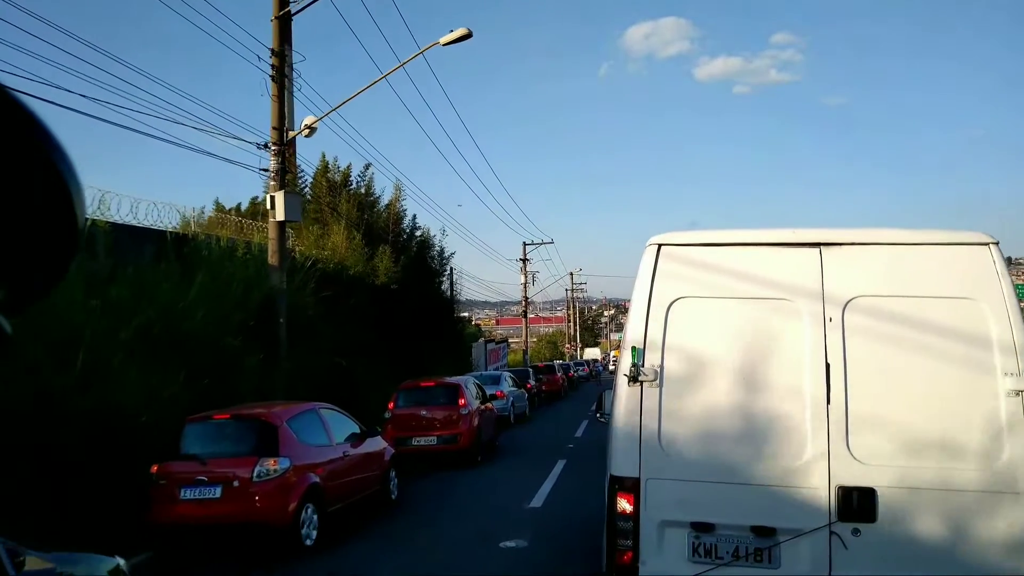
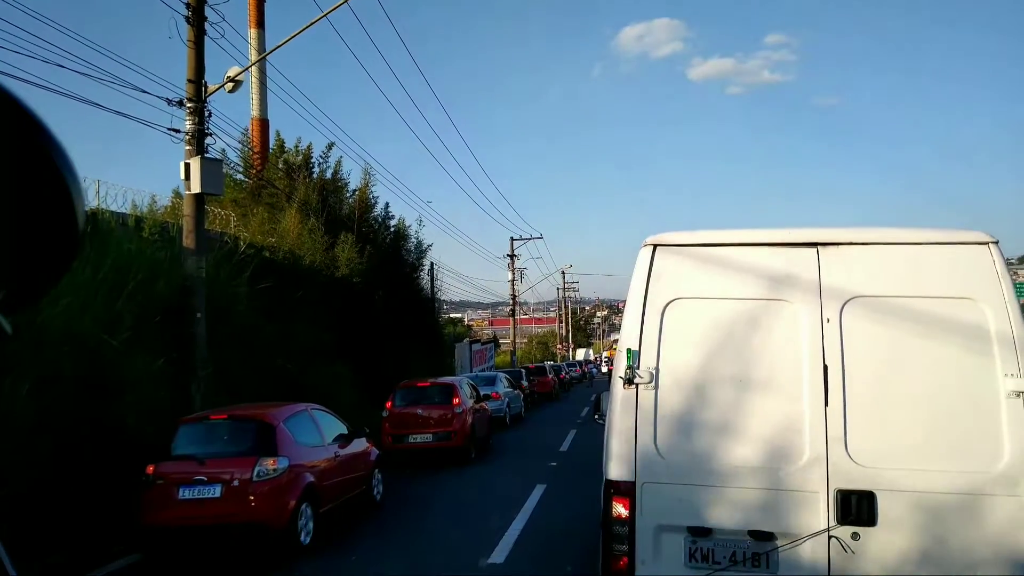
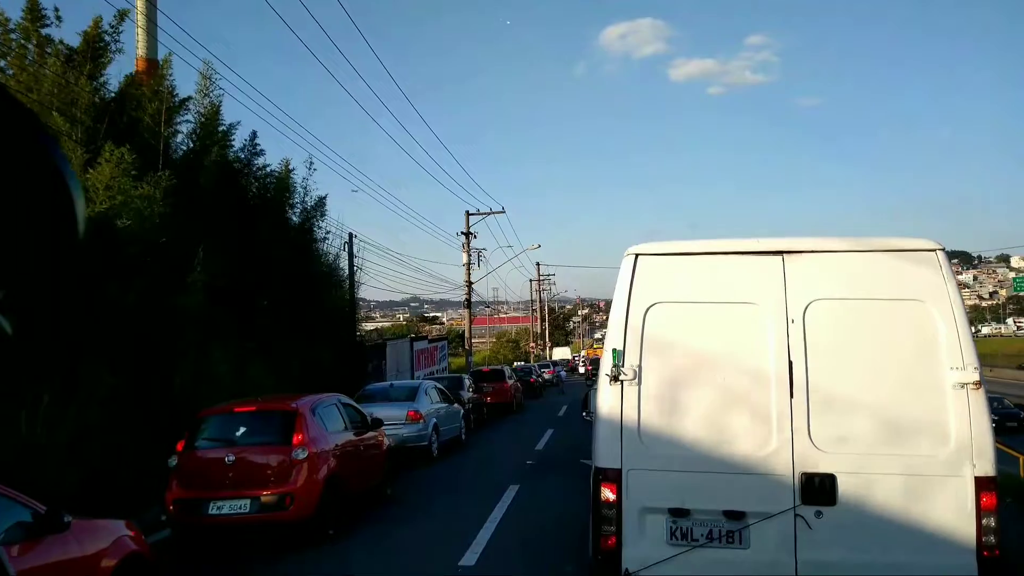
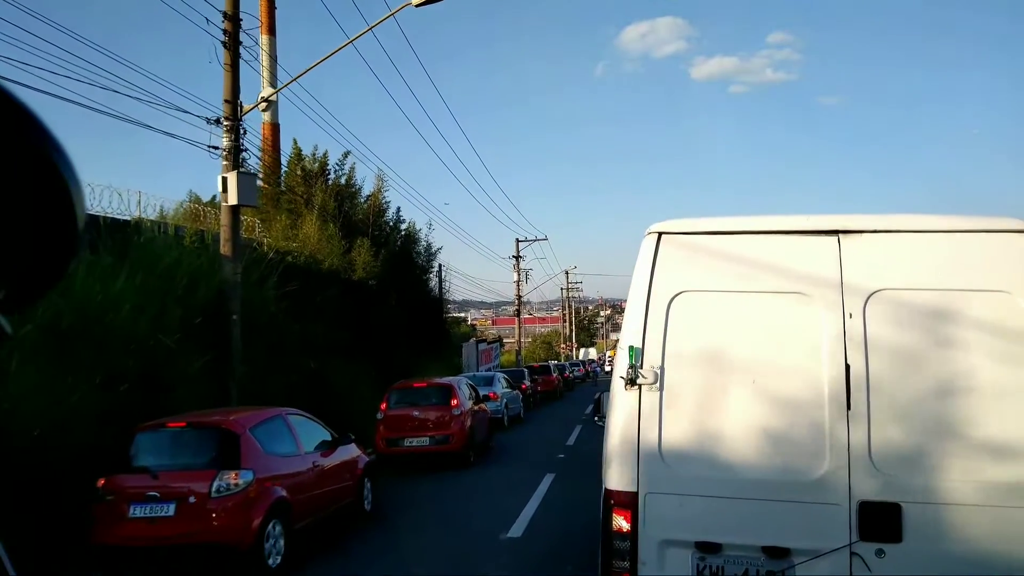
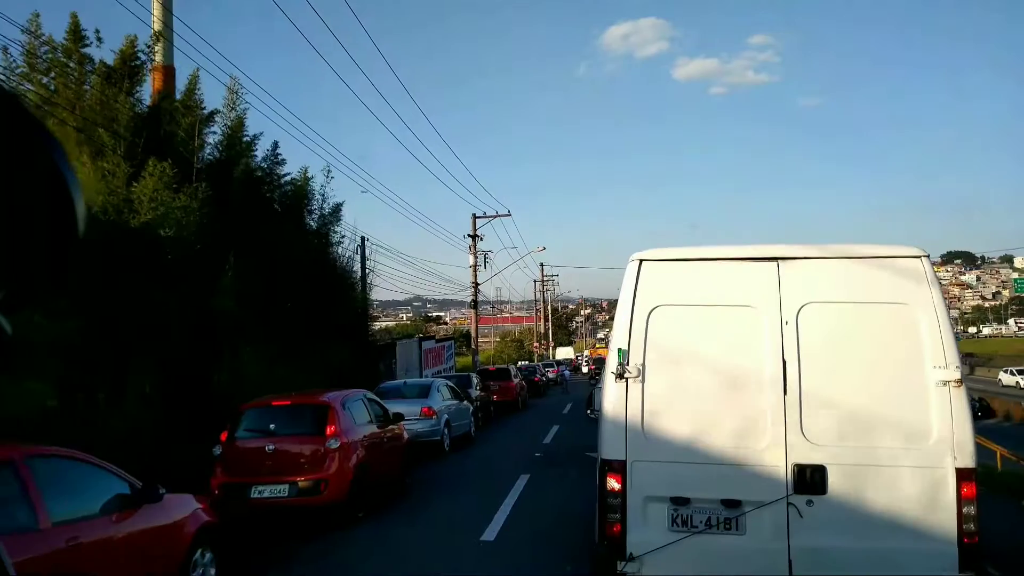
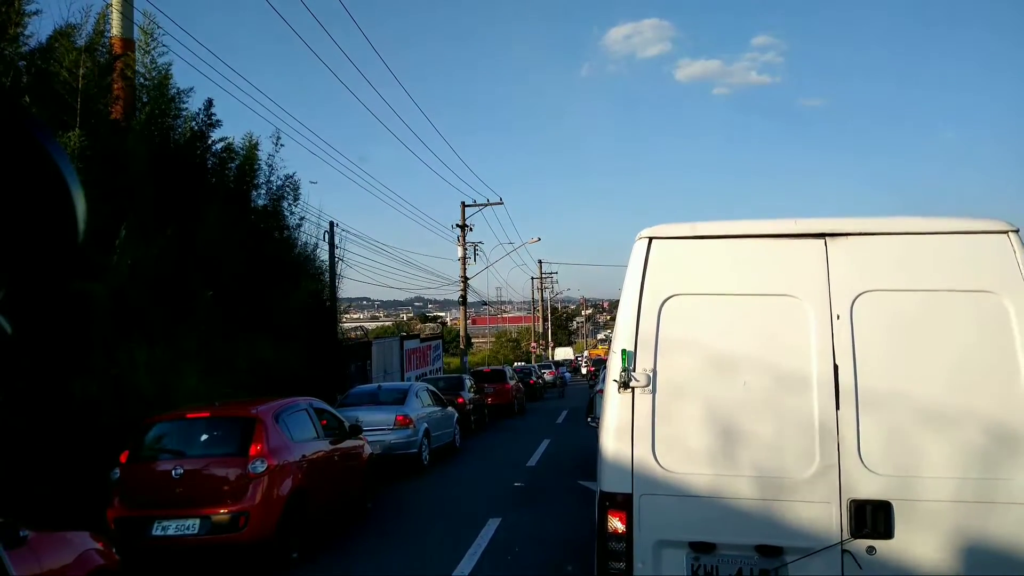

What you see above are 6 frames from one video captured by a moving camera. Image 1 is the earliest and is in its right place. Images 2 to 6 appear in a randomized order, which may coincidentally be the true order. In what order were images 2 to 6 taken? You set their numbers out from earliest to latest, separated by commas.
4, 2, 5, 3, 6
